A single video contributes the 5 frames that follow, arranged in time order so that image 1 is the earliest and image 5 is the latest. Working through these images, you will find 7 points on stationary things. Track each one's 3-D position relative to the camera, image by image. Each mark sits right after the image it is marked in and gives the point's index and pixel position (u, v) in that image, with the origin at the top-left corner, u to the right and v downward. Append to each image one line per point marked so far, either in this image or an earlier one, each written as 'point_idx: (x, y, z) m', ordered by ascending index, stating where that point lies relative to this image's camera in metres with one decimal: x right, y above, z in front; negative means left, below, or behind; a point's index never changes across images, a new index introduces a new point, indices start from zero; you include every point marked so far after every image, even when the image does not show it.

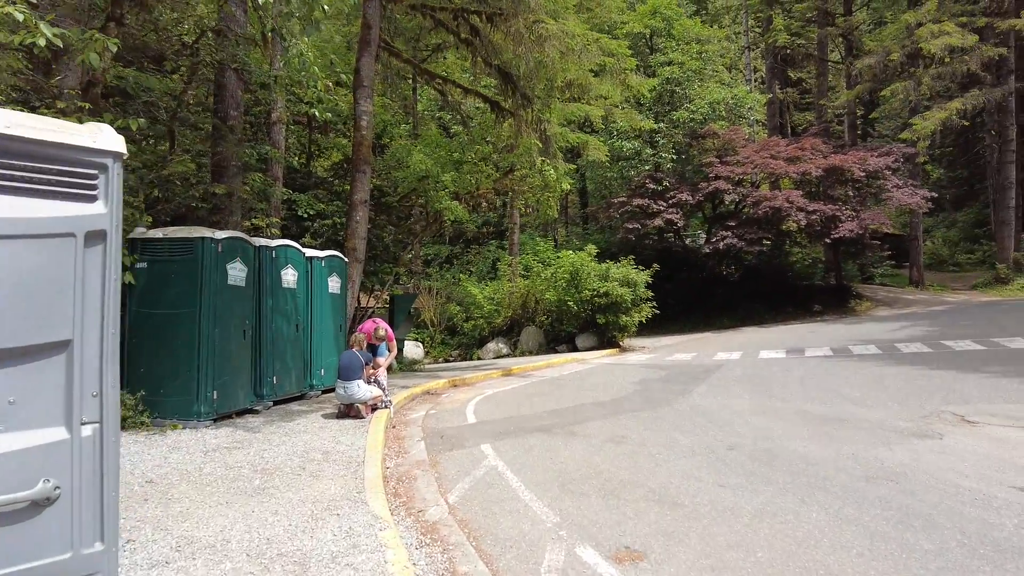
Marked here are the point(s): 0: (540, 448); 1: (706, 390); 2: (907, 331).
0: (+0.3, -1.5, +5.9) m
1: (+3.3, -1.7, +10.8) m
2: (+12.2, -1.4, +19.7) m
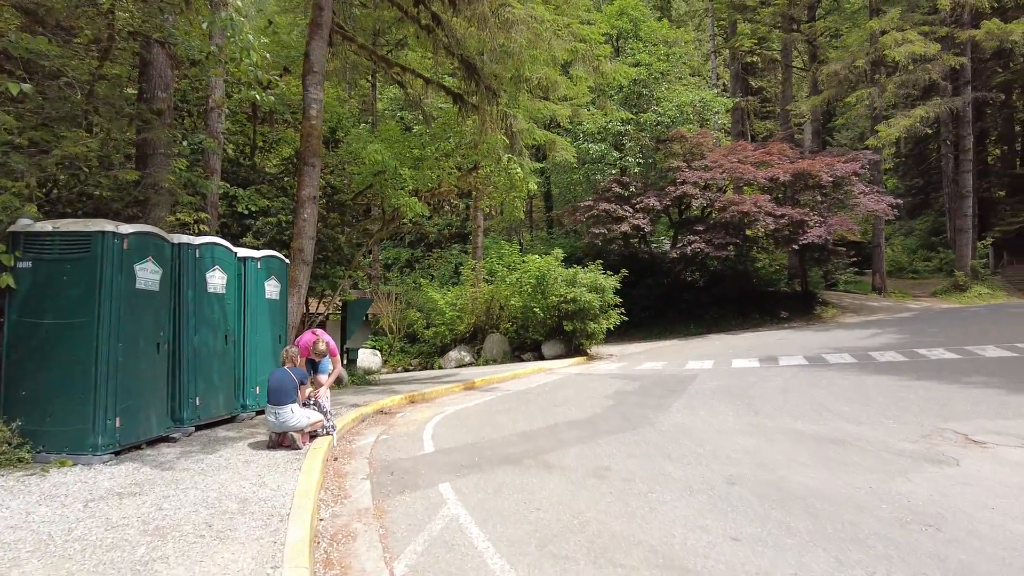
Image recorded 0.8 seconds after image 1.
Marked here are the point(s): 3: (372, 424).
0: (0.0, -1.6, +5.0) m
1: (+2.7, -1.8, +10.0) m
2: (+11.1, -1.6, +19.4) m
3: (-1.8, -1.7, +7.9) m
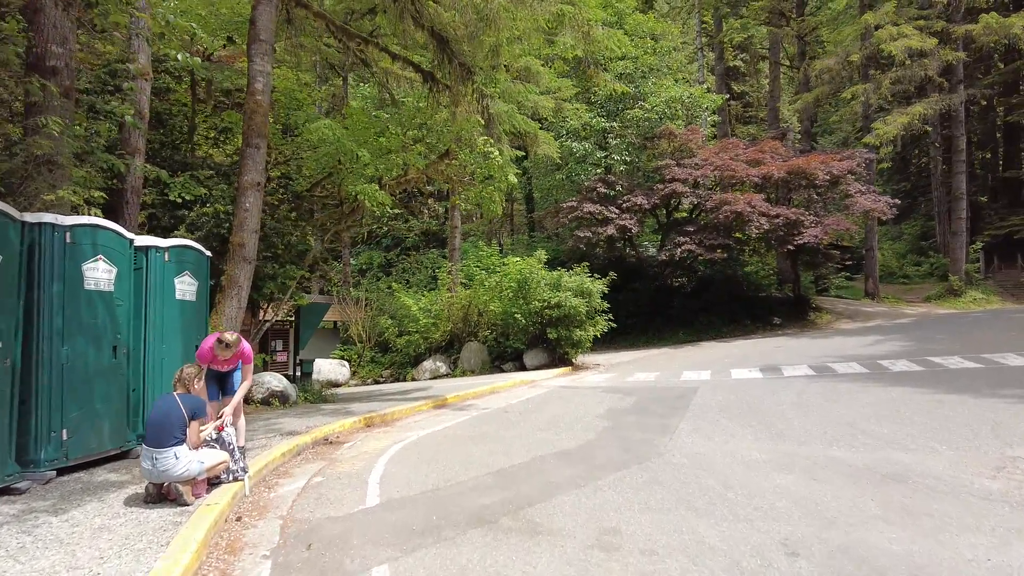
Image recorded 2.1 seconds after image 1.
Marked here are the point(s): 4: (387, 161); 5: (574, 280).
0: (-0.2, -1.5, +3.4) m
1: (+2.4, -1.8, +8.5) m
2: (+10.5, -1.7, +18.2) m
3: (-2.0, -1.7, +6.3) m
4: (-2.6, +2.6, +12.9) m
5: (+1.8, +0.2, +18.4) m
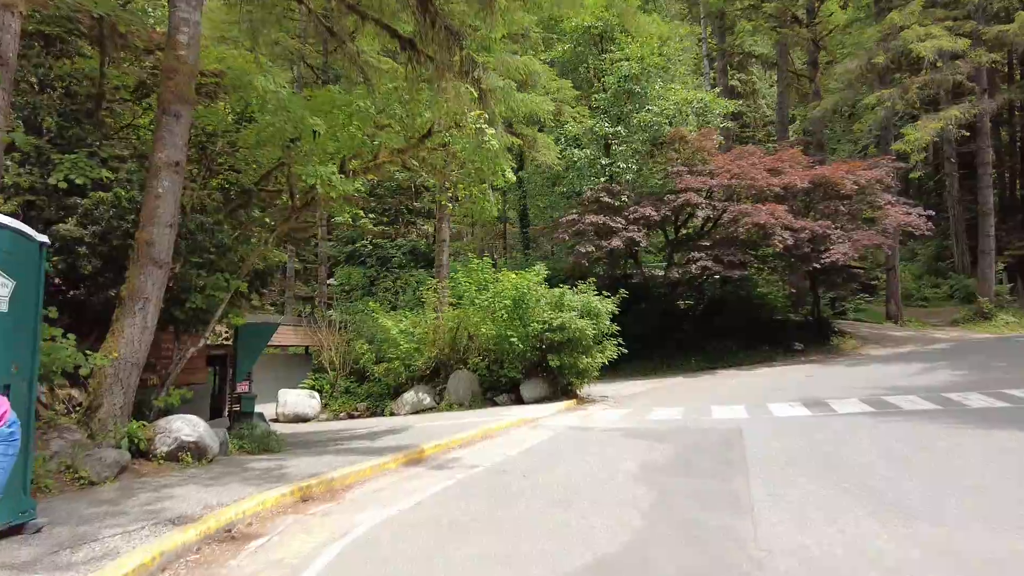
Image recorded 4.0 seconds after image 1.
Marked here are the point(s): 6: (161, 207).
0: (-0.1, -1.4, +0.8) m
1: (+2.4, -2.0, +6.0) m
2: (+10.4, -2.2, +15.7) m
3: (-1.9, -1.7, +3.7) m
4: (-2.6, +2.4, +10.5) m
5: (+1.7, -0.3, +16.0) m
6: (-4.2, +1.0, +7.5) m
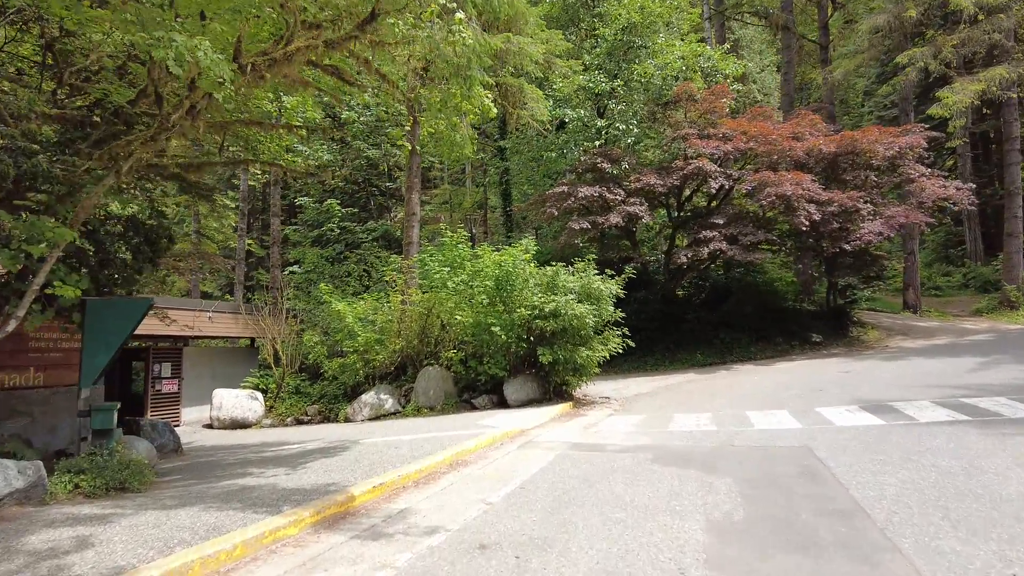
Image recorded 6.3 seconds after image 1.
0: (0.0, -1.1, -2.2) m
1: (+2.4, -1.6, +3.1) m
2: (+10.0, -1.7, +13.1) m
3: (-1.9, -1.3, +0.7) m
4: (-2.8, +2.8, +7.4) m
5: (+1.3, +0.2, +13.0) m
6: (-4.3, +1.4, +4.4) m
